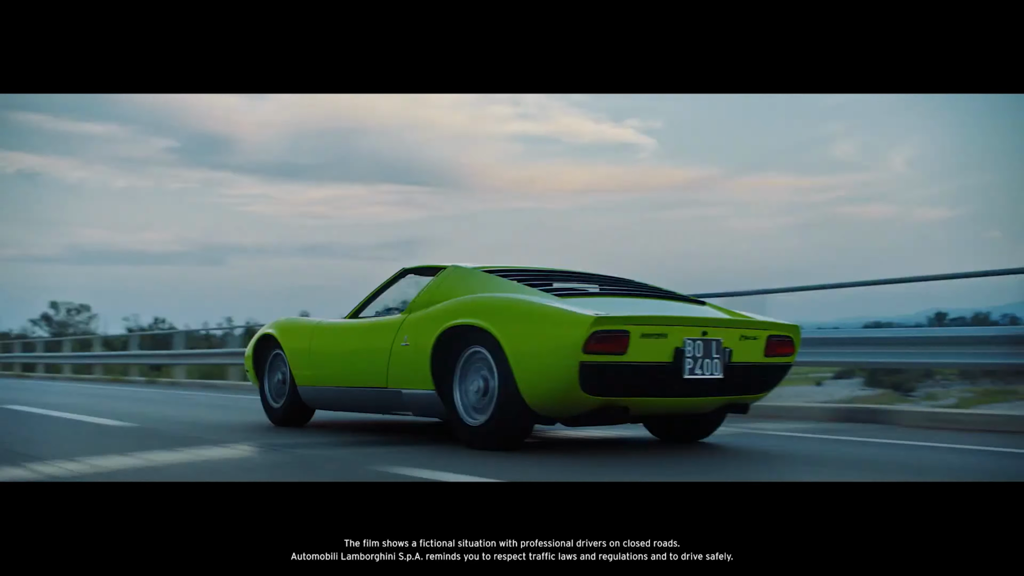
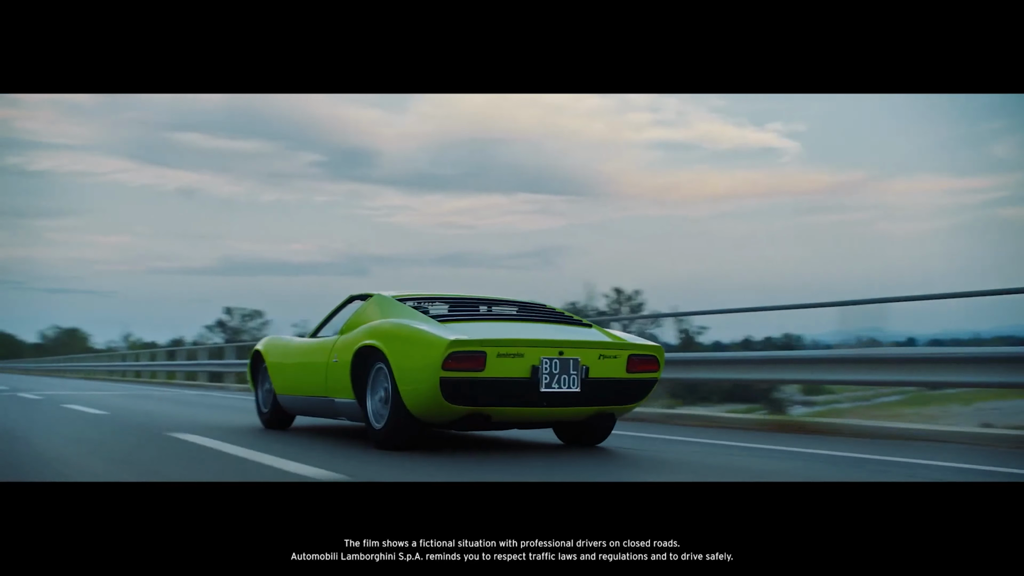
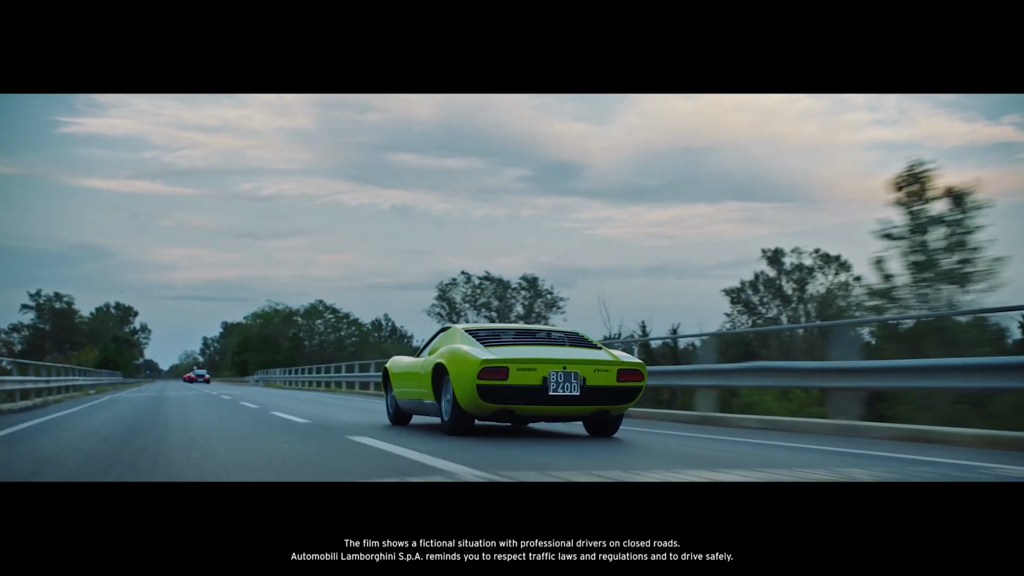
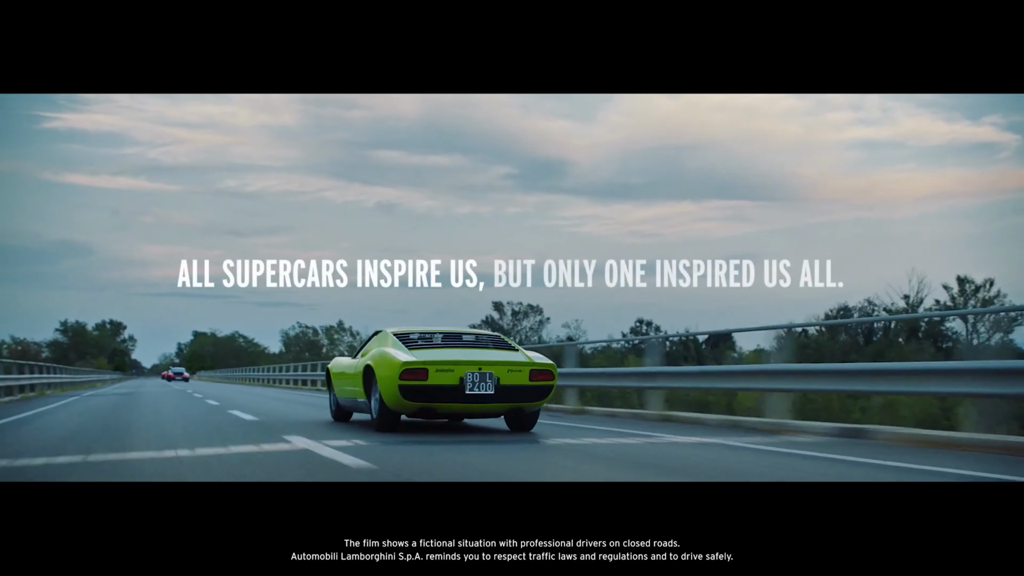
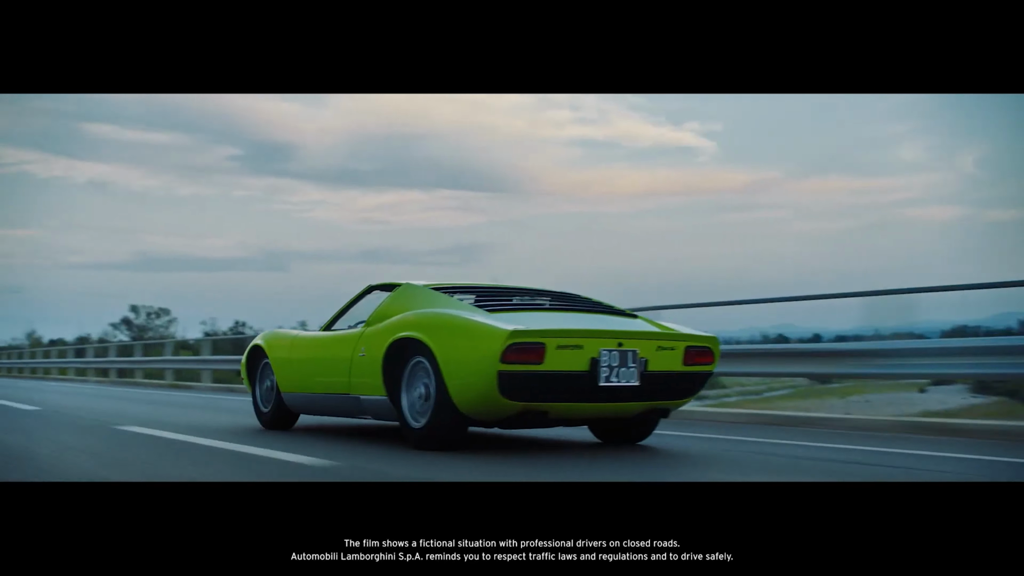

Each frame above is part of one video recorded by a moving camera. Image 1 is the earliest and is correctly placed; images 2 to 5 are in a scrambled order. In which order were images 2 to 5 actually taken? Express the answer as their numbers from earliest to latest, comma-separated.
5, 2, 4, 3
